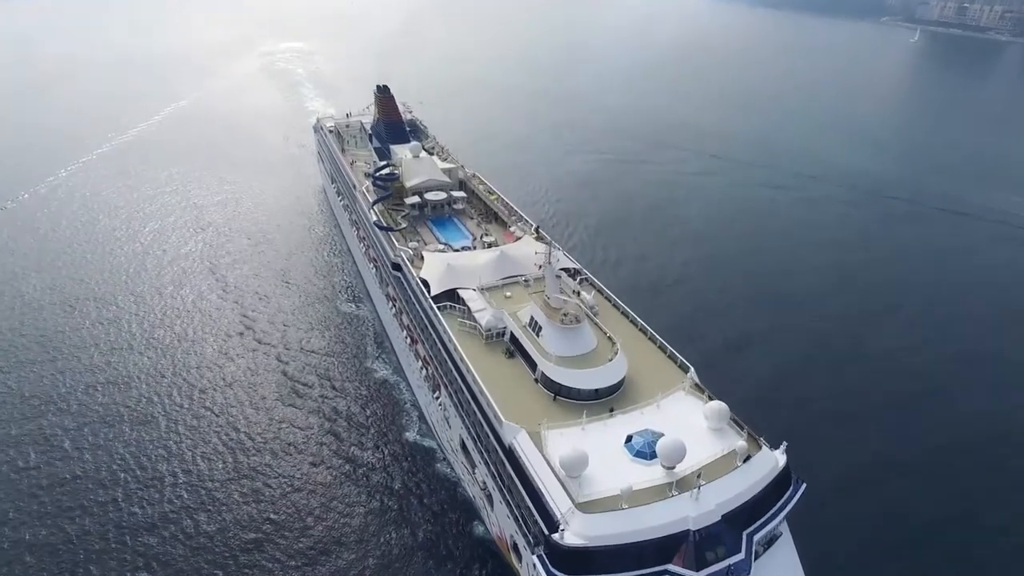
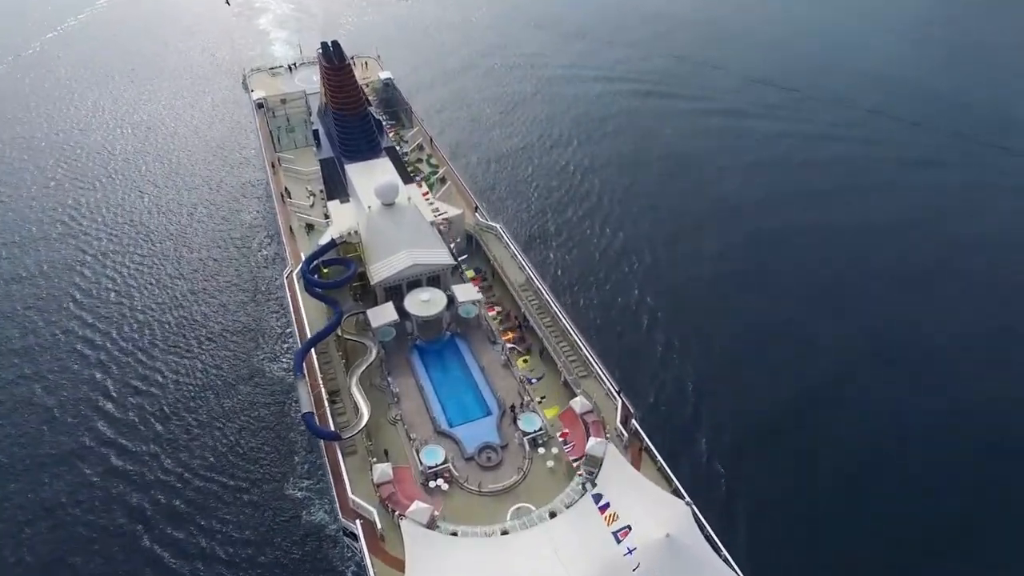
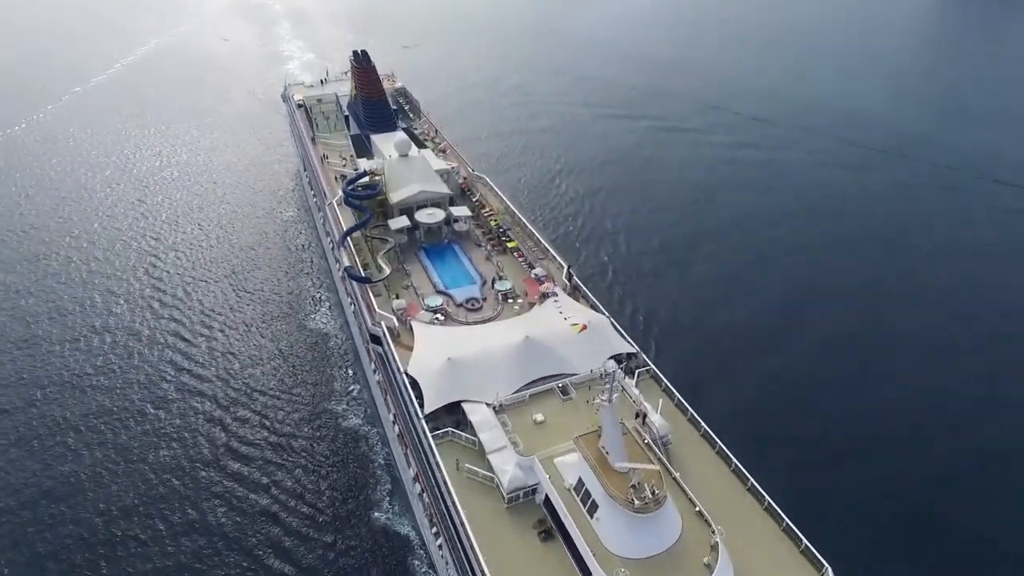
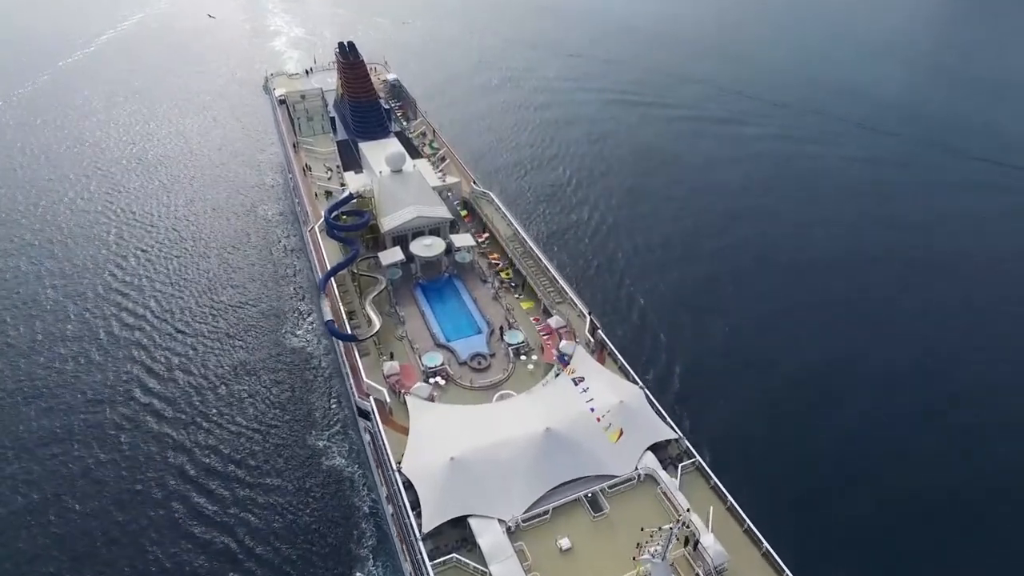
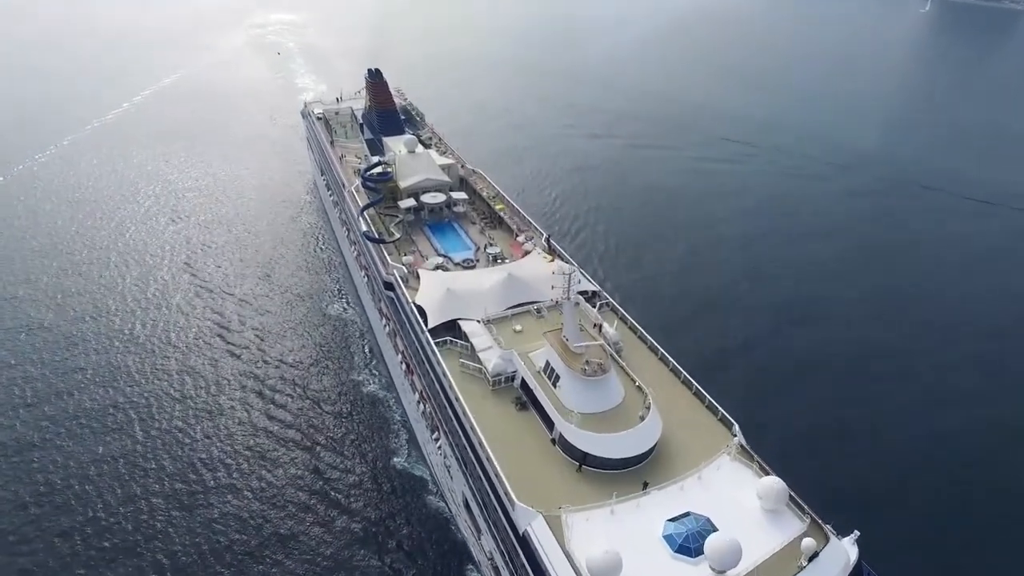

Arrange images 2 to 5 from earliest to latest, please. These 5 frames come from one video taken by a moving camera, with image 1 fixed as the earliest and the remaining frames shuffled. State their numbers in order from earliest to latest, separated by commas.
5, 3, 4, 2
